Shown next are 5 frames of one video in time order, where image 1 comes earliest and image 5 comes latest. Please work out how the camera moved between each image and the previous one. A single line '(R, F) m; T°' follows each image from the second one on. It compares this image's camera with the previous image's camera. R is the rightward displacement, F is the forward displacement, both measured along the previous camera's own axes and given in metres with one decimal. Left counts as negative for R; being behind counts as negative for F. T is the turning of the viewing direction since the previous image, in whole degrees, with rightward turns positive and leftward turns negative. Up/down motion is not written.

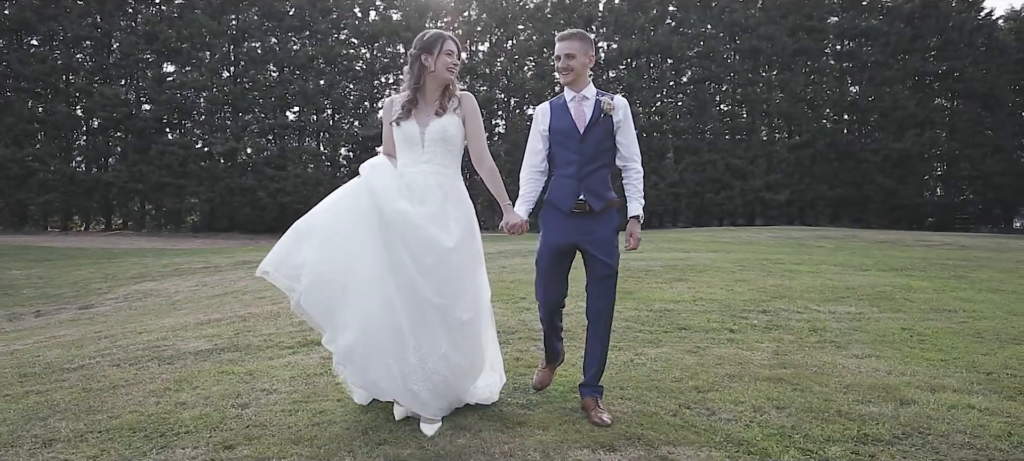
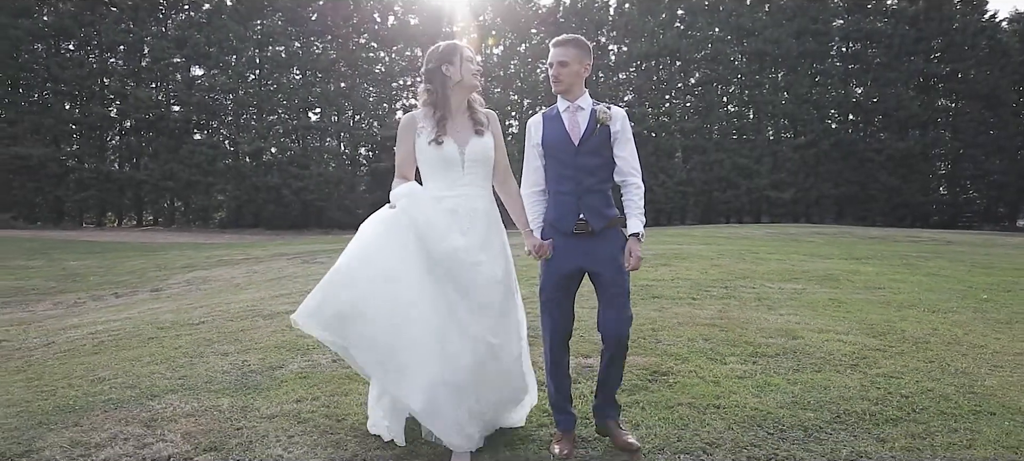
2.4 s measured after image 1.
(0.0, -1.3) m; -1°
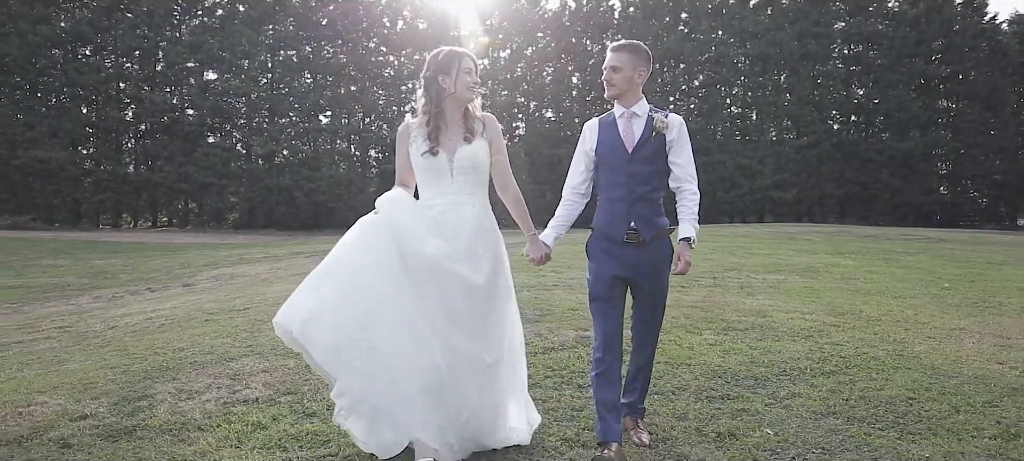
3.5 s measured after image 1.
(0.0, -0.7) m; -1°
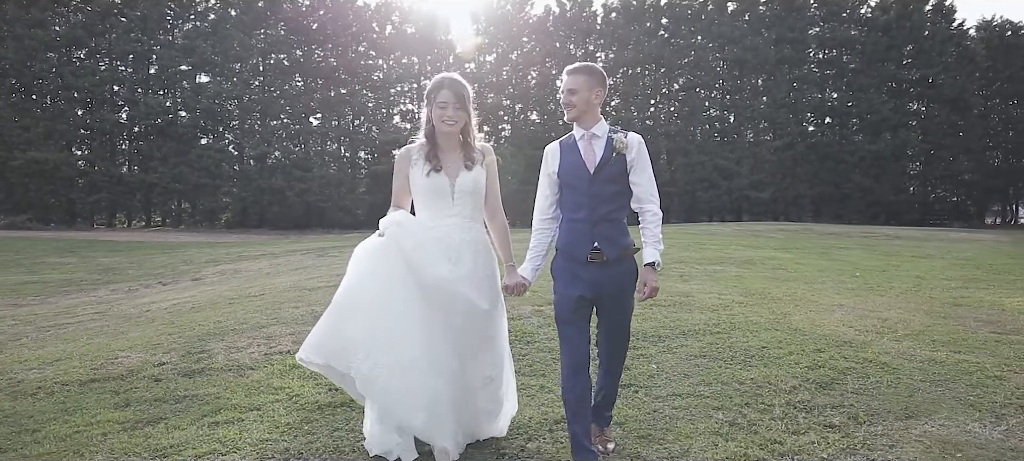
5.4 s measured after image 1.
(+0.1, -1.1) m; +1°
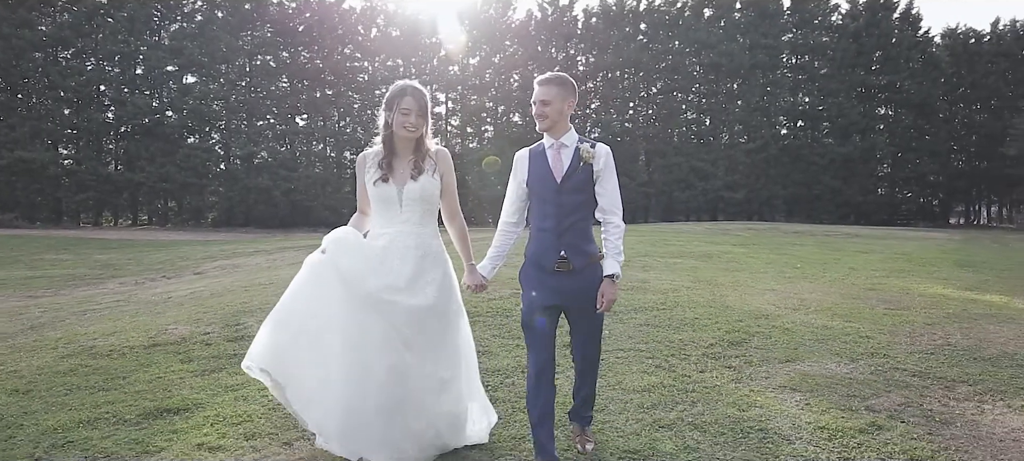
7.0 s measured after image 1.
(0.0, -1.0) m; +1°
